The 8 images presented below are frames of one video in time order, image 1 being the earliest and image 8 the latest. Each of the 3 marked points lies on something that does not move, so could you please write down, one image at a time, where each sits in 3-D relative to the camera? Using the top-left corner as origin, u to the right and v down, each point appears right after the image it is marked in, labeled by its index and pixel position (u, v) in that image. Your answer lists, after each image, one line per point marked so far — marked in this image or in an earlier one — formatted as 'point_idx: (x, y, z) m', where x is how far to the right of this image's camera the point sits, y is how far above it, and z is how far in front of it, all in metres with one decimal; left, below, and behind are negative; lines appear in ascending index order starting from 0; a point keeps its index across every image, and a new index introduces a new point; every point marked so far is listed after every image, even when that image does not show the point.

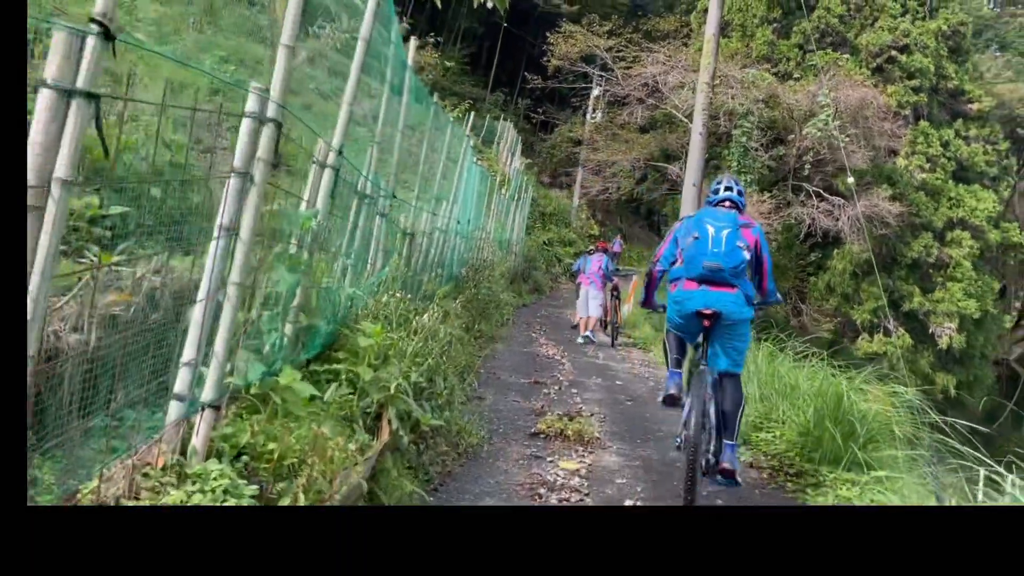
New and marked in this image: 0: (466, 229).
0: (-0.6, +0.8, +10.1) m
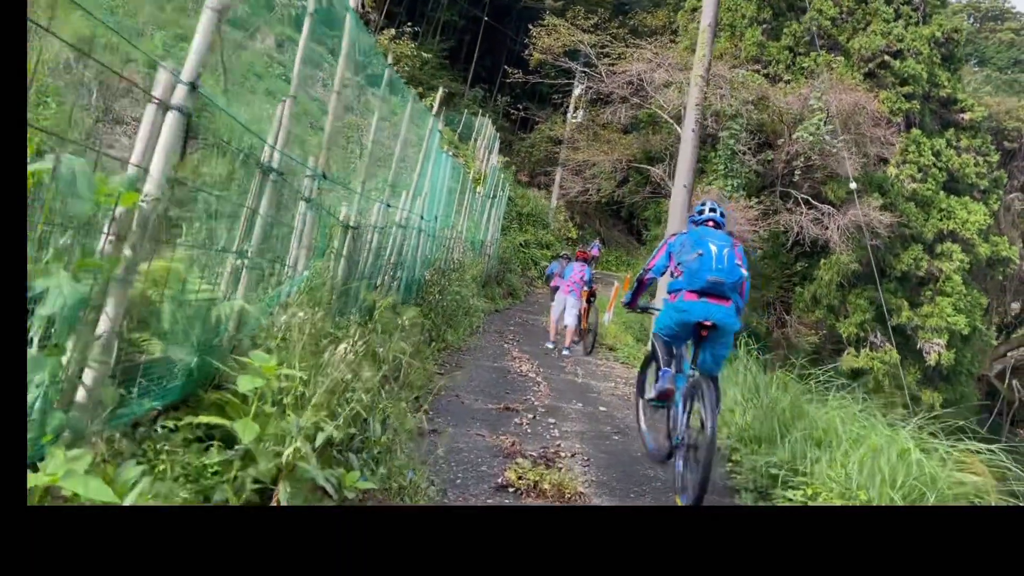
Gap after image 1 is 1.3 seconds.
0: (-0.9, +0.7, +9.0) m
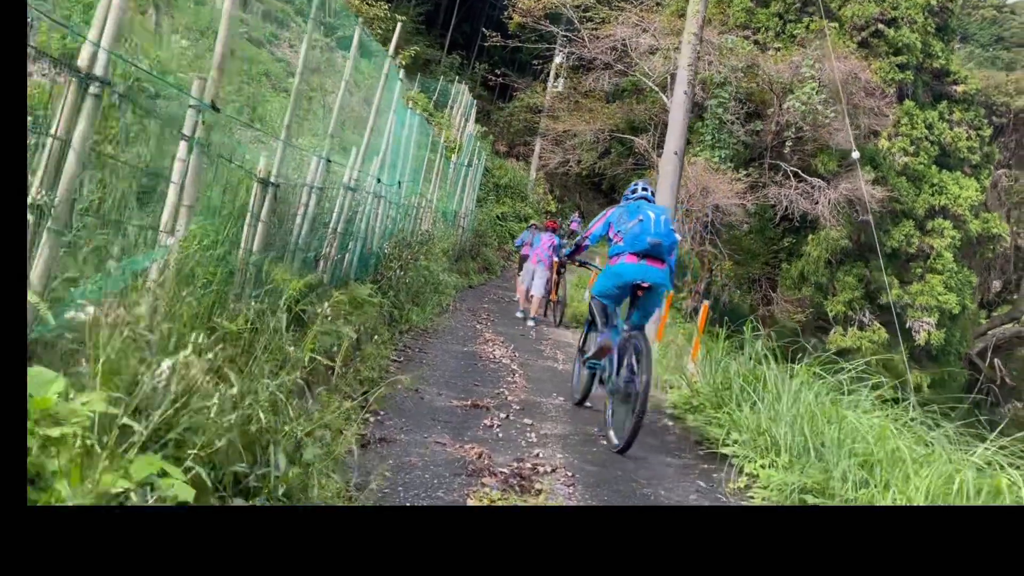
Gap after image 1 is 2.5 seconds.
0: (-1.1, +1.0, +8.0) m
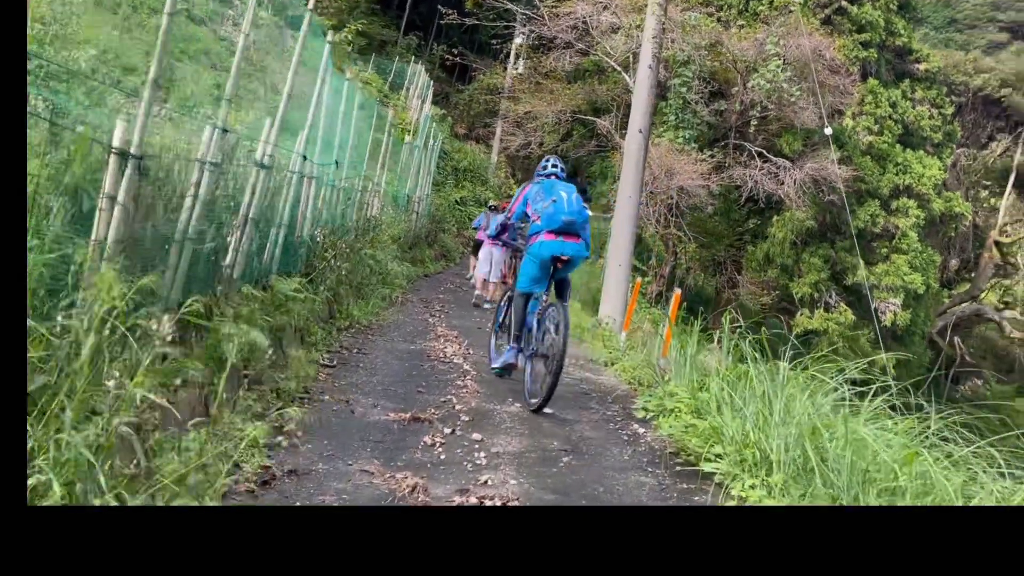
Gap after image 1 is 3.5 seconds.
0: (-1.5, +1.0, +7.2) m
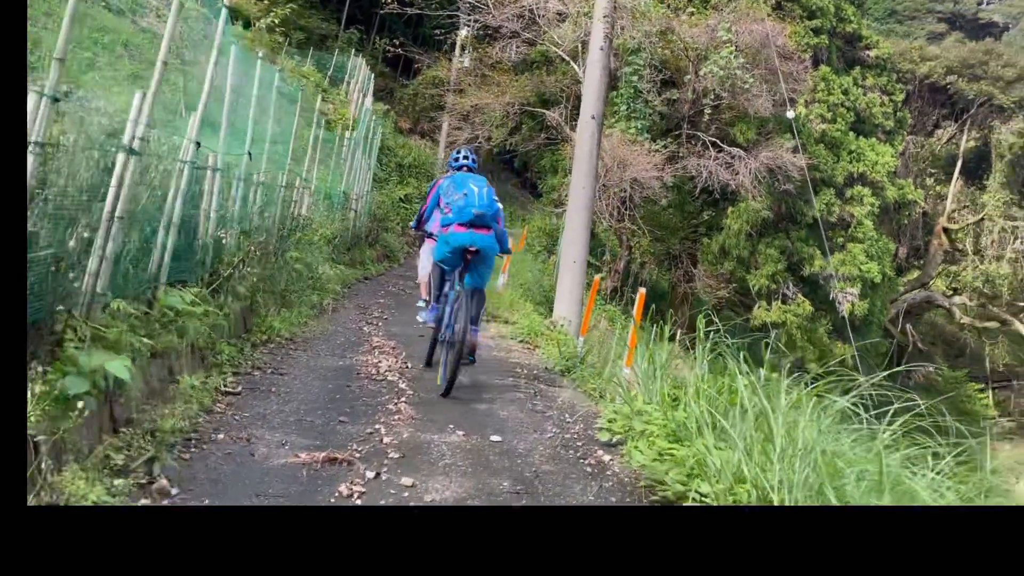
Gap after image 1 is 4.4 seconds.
0: (-2.0, +1.0, +6.3) m
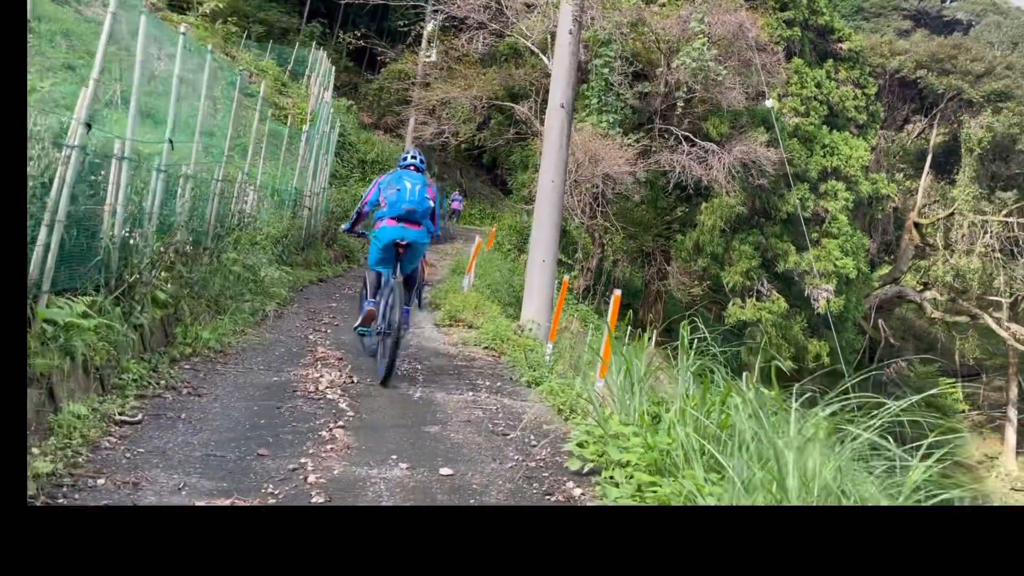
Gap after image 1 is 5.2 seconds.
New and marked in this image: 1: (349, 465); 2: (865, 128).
0: (-2.3, +0.9, +5.6) m
1: (-0.6, -0.7, +3.4) m
2: (+7.7, +3.5, +18.3) m
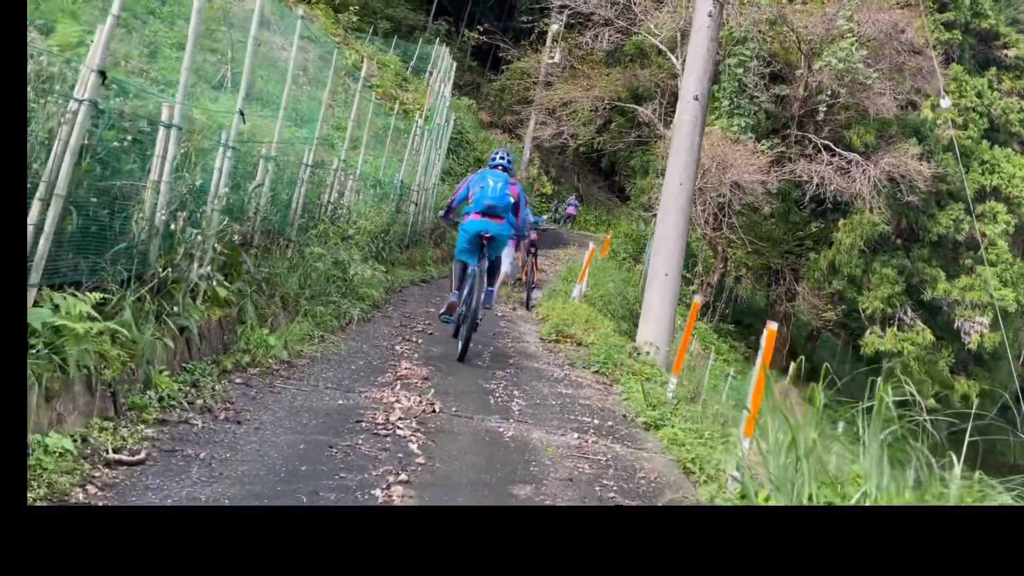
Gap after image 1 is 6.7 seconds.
0: (-1.5, +0.9, +4.8) m
1: (-0.3, -0.8, +2.5) m
2: (+10.1, +2.8, +16.2) m
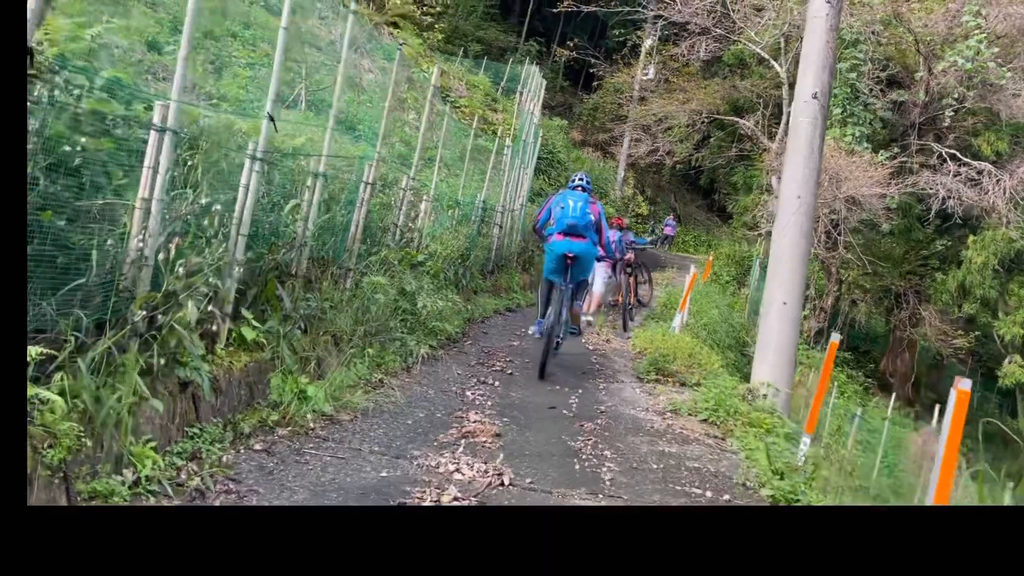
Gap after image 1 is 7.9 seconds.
0: (-1.1, +0.8, +4.1) m
1: (-0.2, -0.9, +1.5) m
2: (+11.7, +2.4, +14.1) m
